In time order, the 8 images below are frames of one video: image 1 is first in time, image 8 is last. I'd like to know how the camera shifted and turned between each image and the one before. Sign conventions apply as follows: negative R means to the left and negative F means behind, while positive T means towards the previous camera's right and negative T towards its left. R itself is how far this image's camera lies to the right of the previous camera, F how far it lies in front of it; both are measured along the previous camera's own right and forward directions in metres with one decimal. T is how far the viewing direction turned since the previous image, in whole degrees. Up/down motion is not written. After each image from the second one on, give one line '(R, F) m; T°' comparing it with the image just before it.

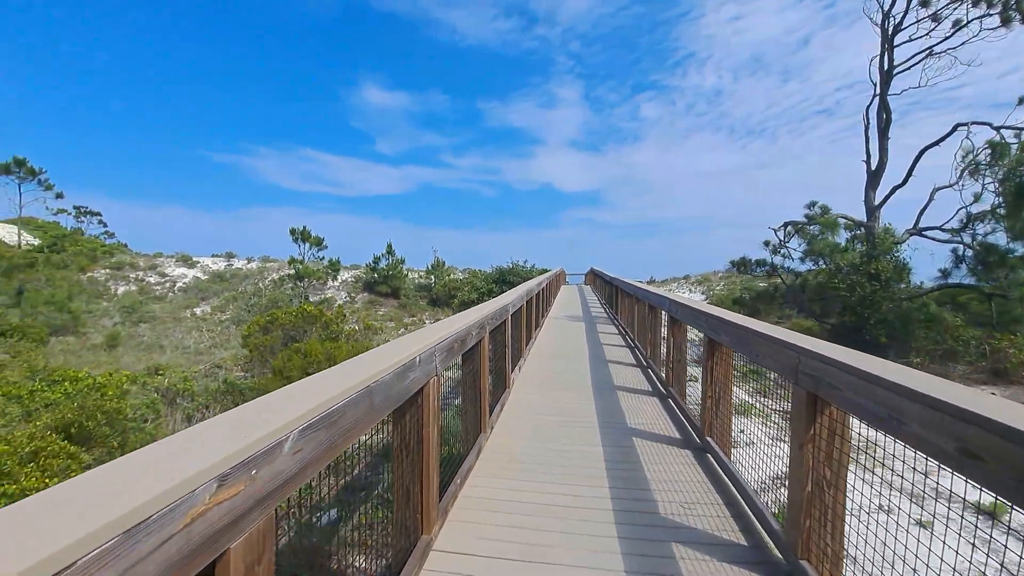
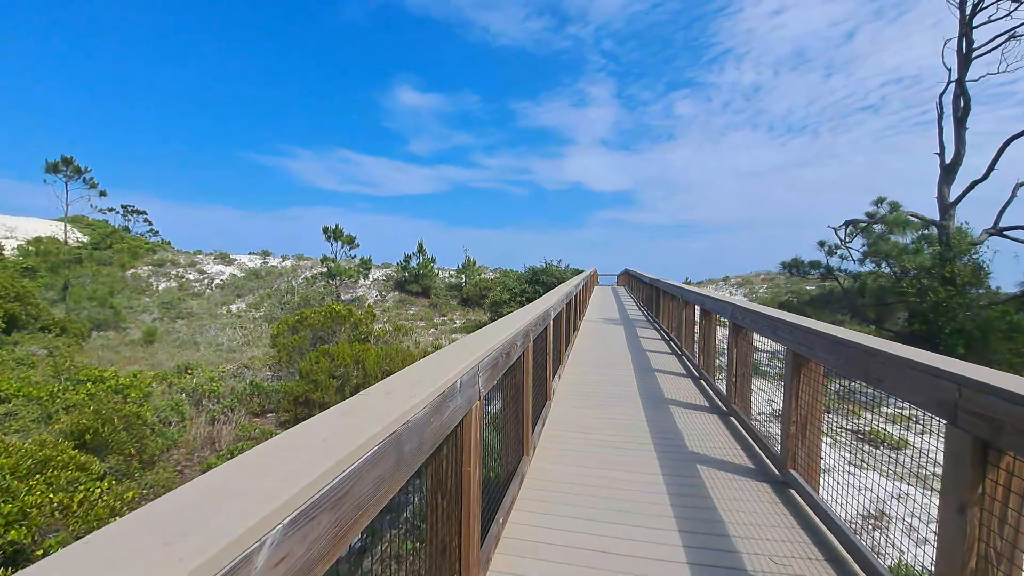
(-0.1, +0.4) m; -3°
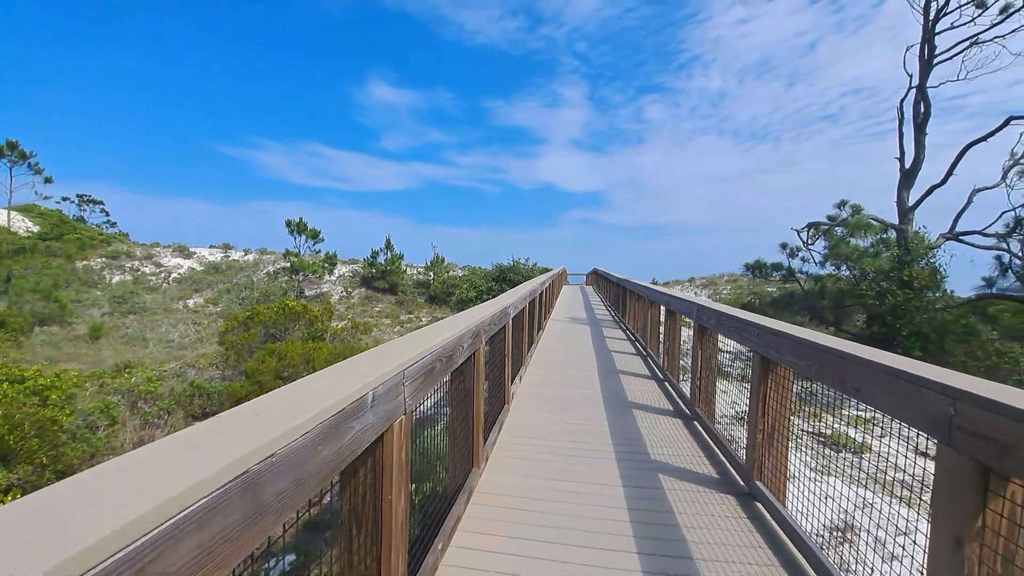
(+0.1, +0.2) m; +3°
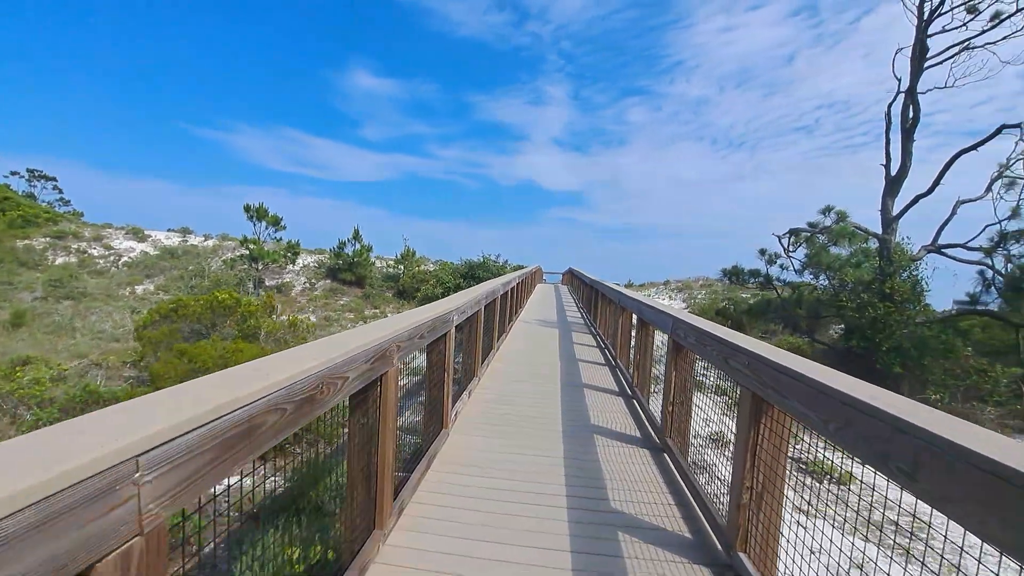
(+0.2, +0.6) m; +3°
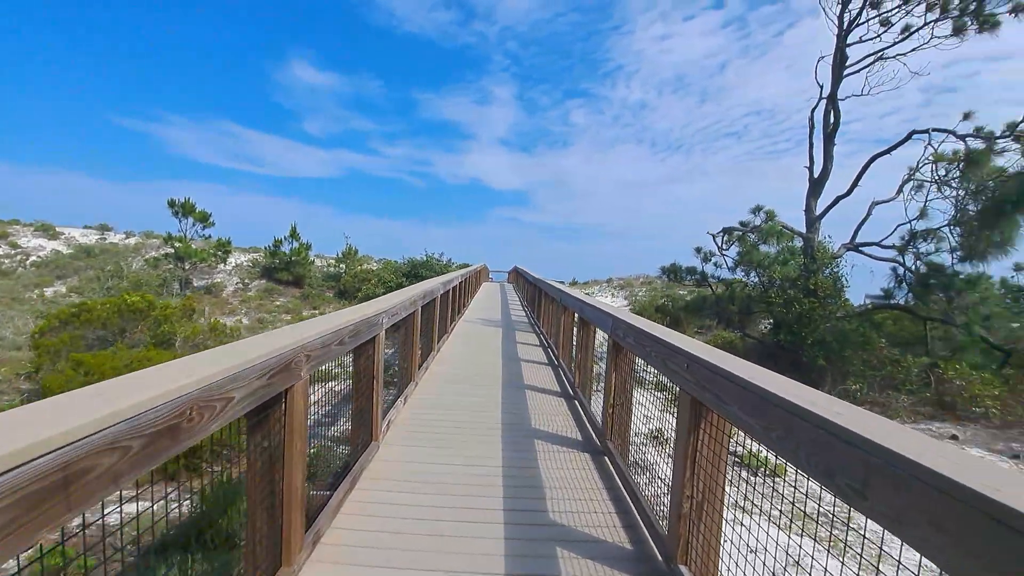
(+0.1, +0.1) m; +6°
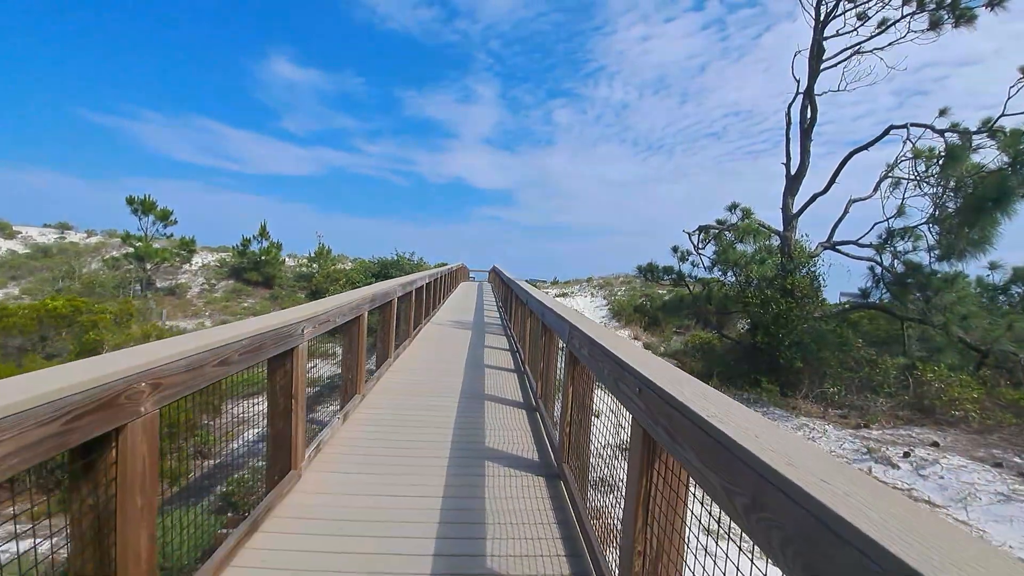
(+0.2, +0.4) m; +2°
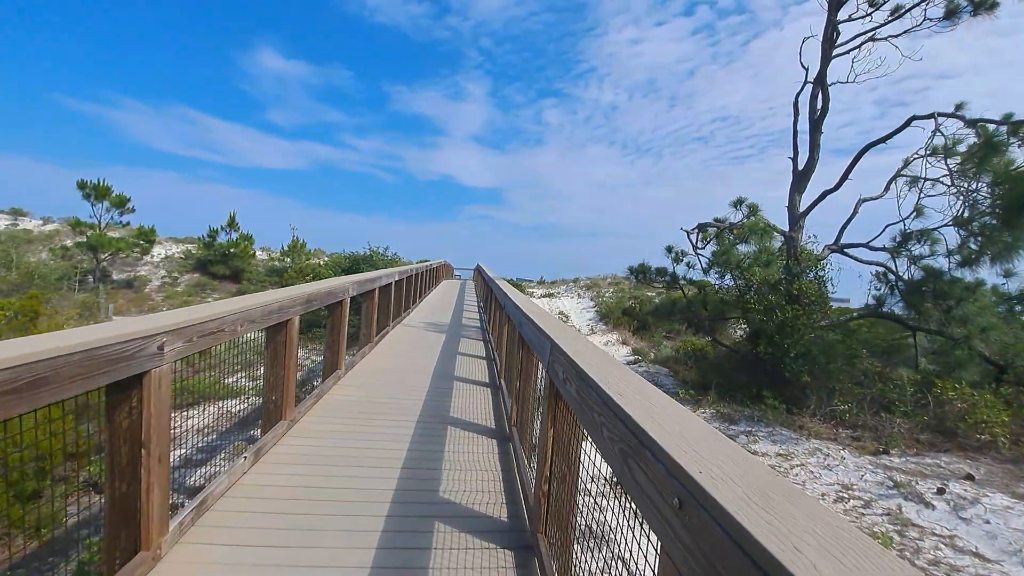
(+0.1, +0.8) m; +2°
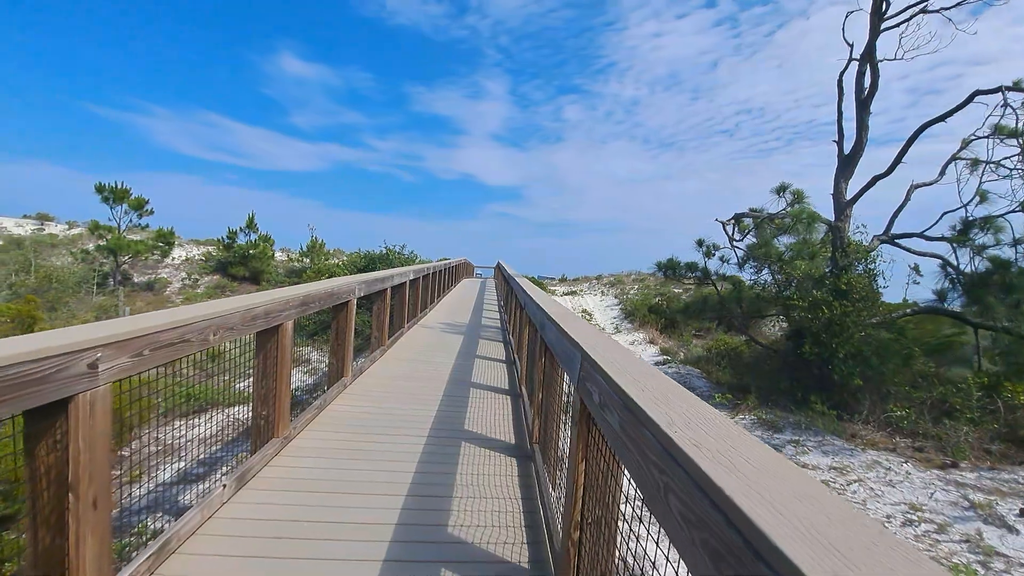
(0.0, +0.4) m; -2°
